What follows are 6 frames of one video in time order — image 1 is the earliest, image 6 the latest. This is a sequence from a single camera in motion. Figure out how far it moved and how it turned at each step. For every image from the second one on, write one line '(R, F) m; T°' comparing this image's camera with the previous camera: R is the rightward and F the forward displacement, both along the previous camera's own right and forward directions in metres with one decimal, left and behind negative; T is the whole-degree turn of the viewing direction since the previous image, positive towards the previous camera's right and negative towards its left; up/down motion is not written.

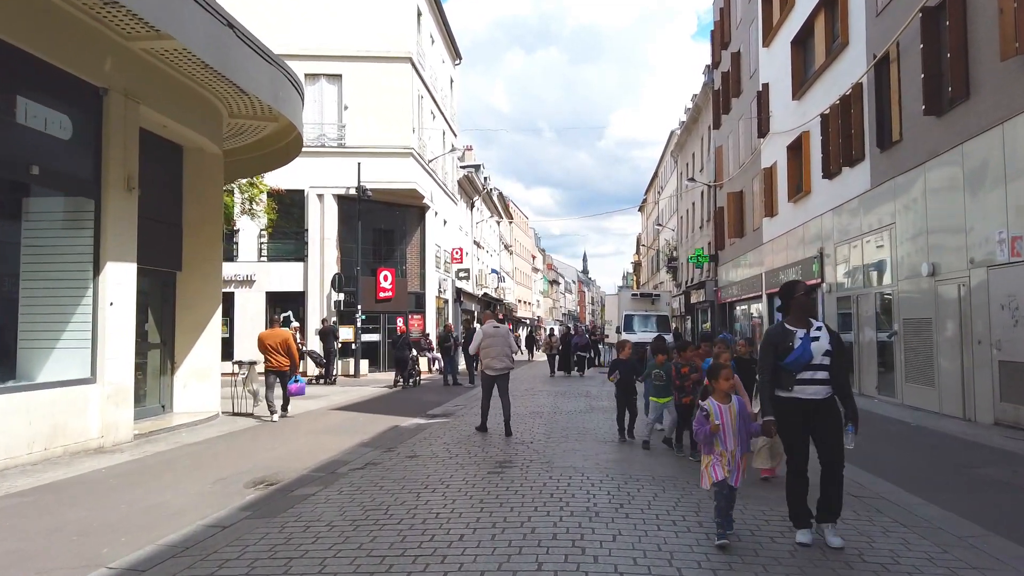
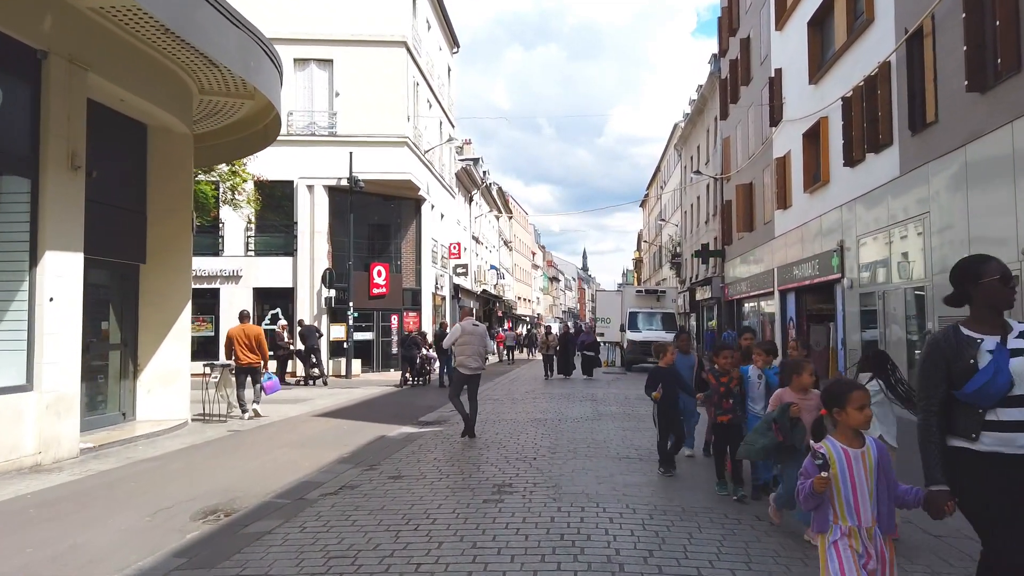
(0.0, +1.2) m; 0°
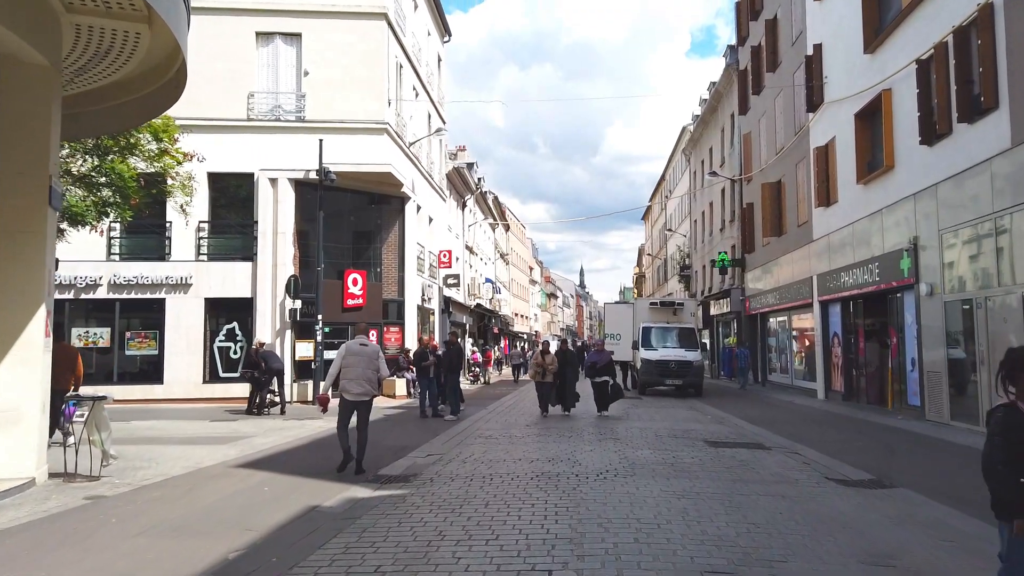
(0.0, +3.5) m; 0°
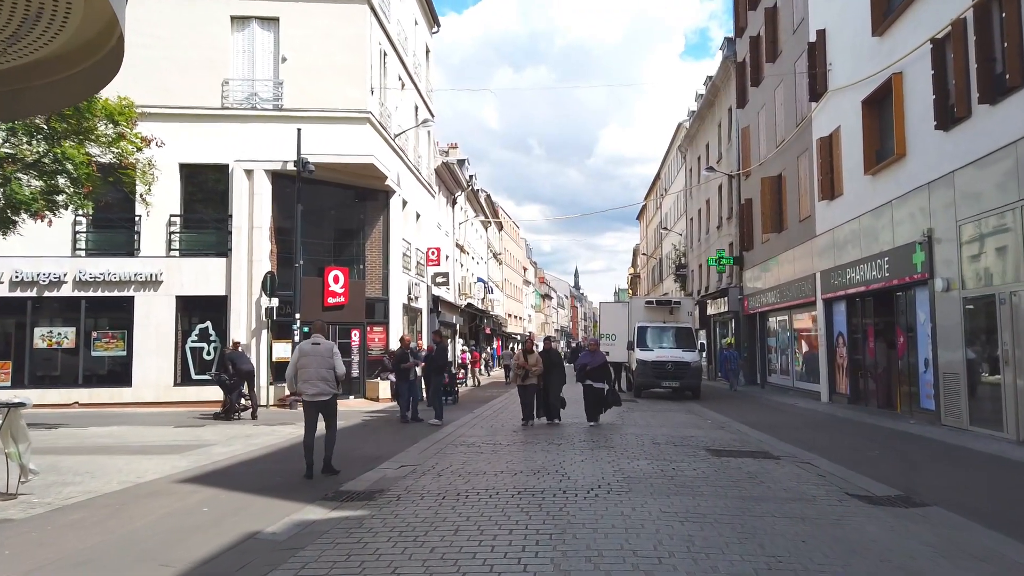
(+0.2, +1.0) m; 0°
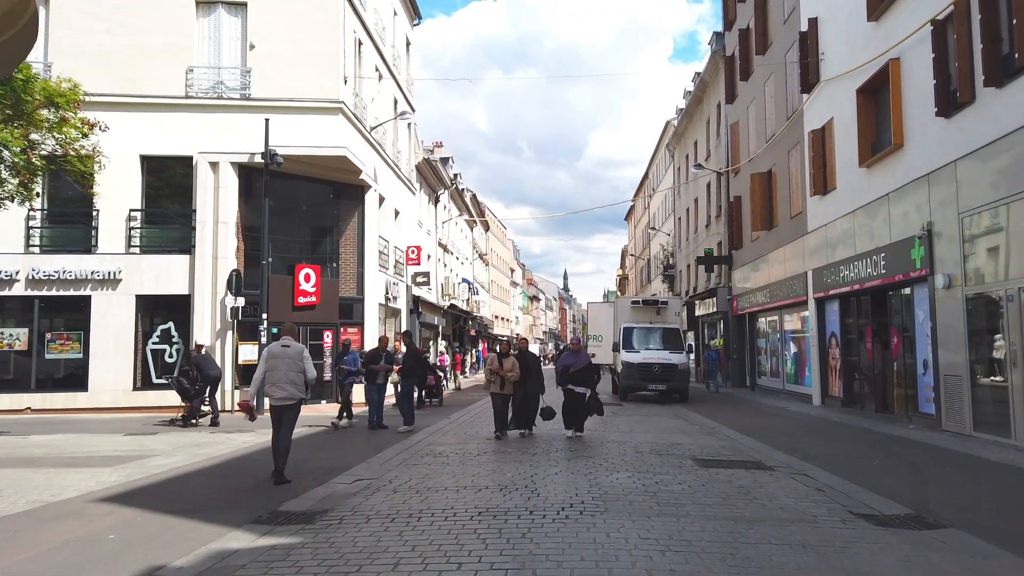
(+0.3, +0.9) m; +1°
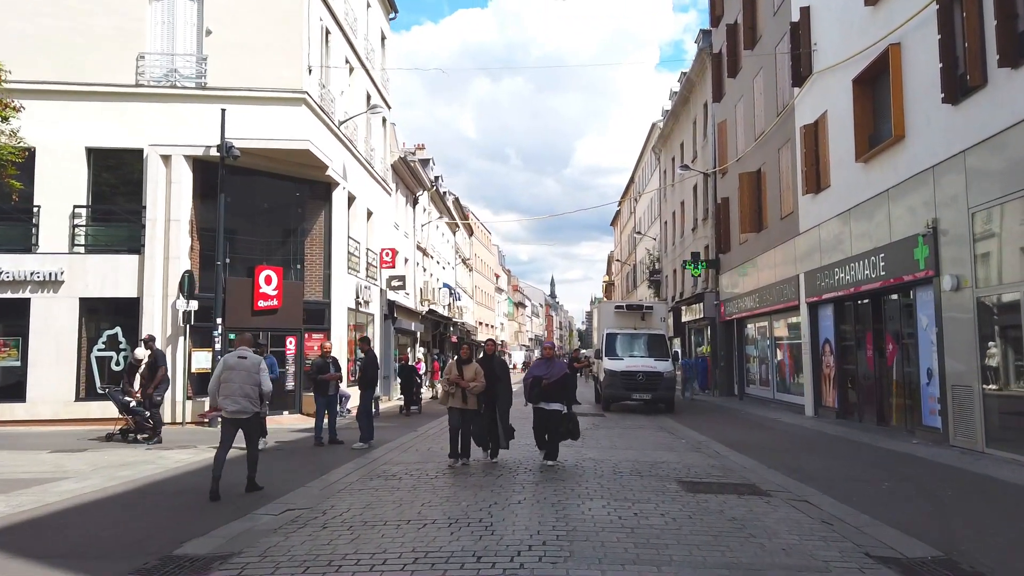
(+0.3, +1.2) m; +1°
